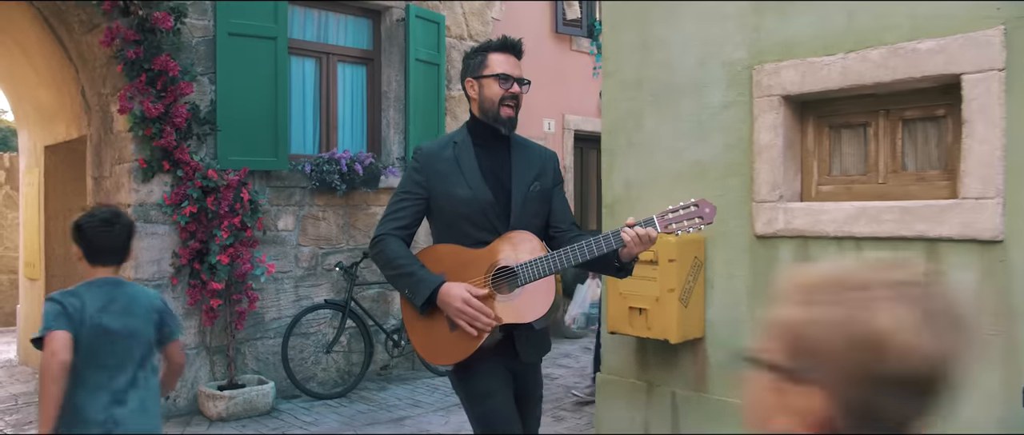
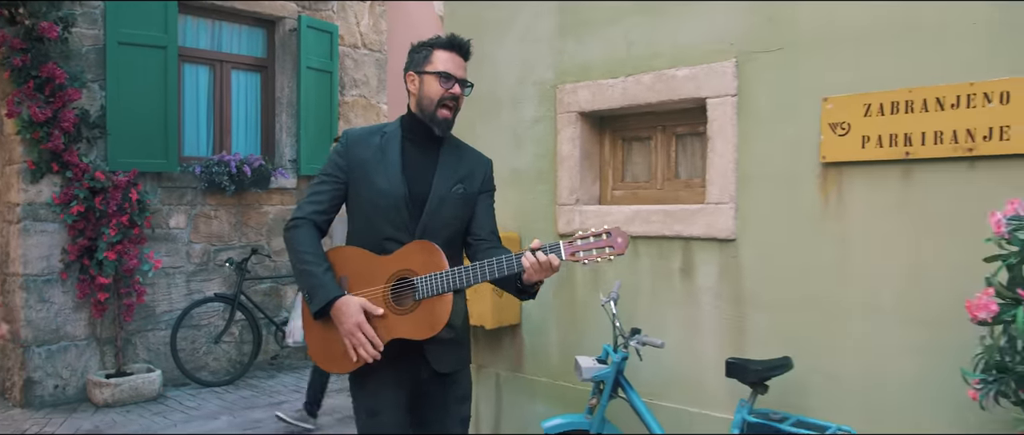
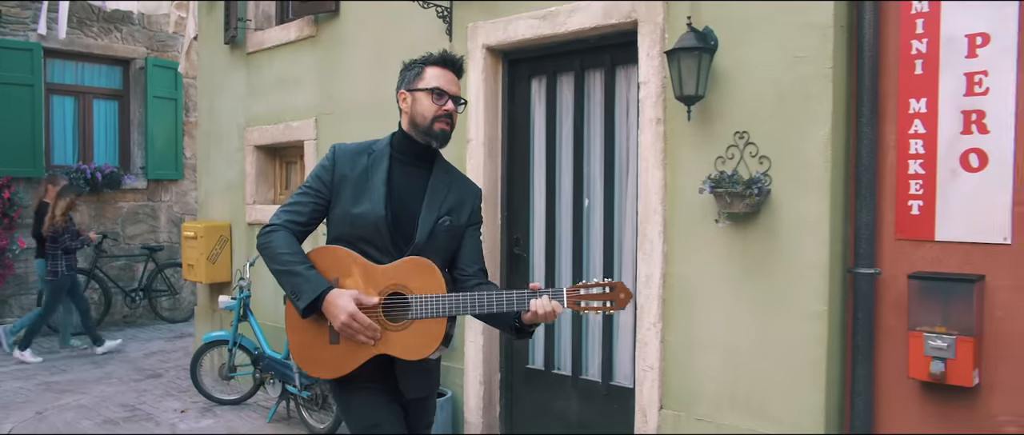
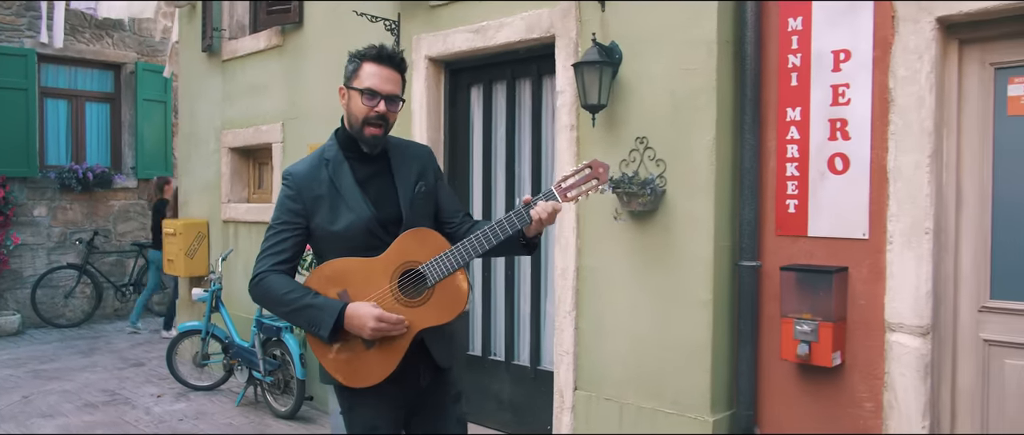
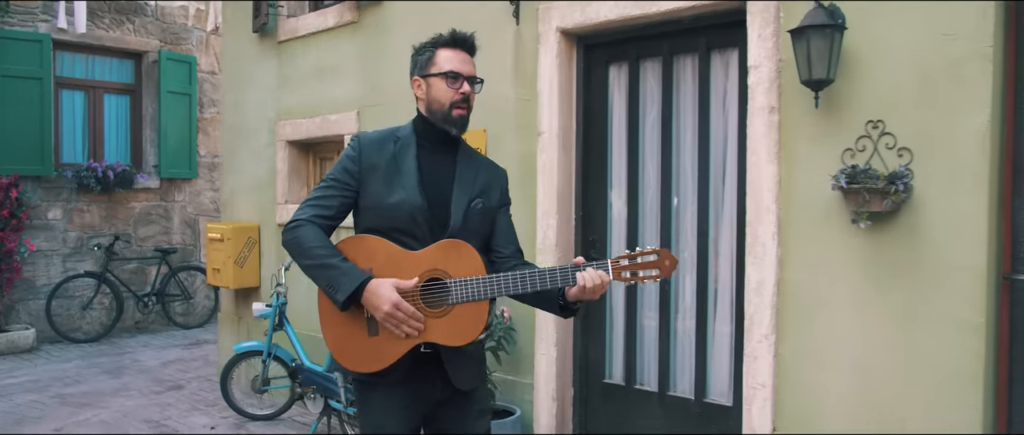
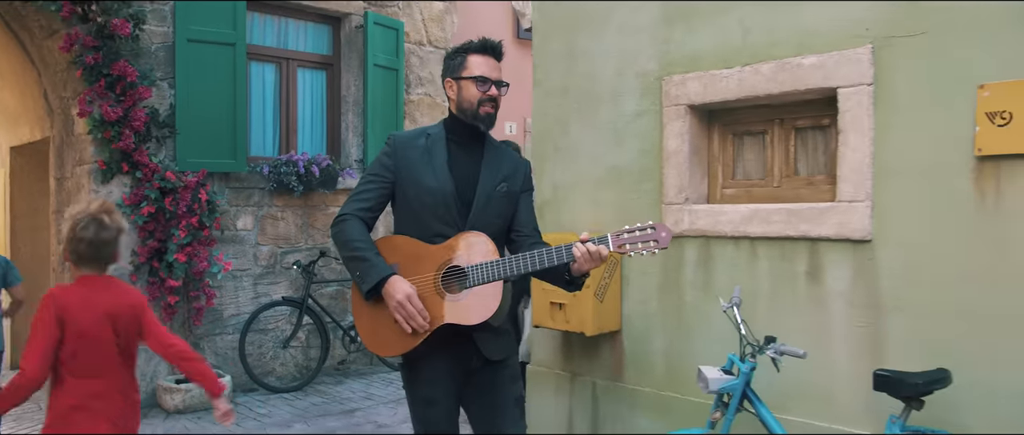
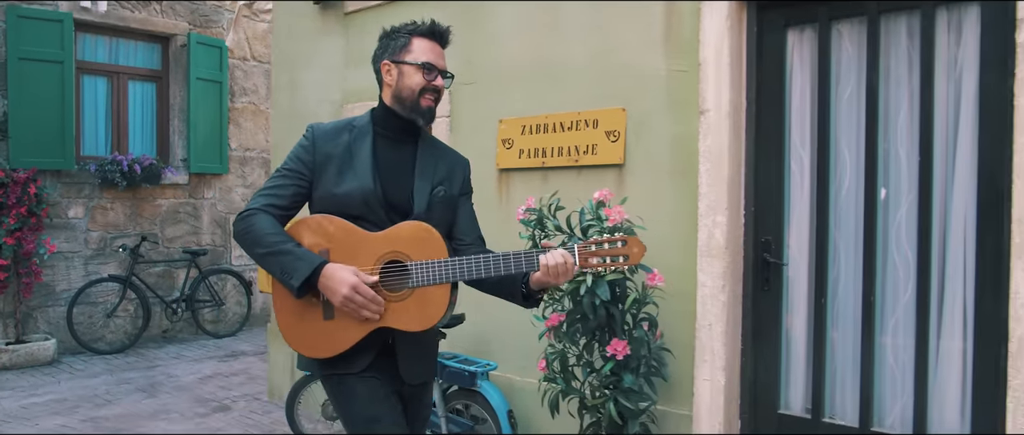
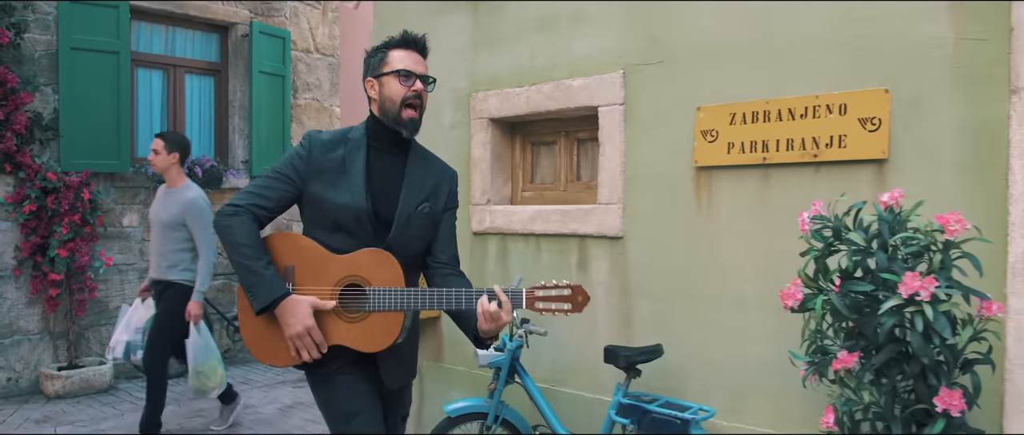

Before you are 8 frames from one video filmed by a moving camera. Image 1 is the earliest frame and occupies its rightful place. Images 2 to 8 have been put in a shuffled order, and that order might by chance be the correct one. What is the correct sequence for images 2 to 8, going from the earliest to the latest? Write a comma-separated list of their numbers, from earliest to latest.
6, 2, 8, 7, 5, 3, 4
